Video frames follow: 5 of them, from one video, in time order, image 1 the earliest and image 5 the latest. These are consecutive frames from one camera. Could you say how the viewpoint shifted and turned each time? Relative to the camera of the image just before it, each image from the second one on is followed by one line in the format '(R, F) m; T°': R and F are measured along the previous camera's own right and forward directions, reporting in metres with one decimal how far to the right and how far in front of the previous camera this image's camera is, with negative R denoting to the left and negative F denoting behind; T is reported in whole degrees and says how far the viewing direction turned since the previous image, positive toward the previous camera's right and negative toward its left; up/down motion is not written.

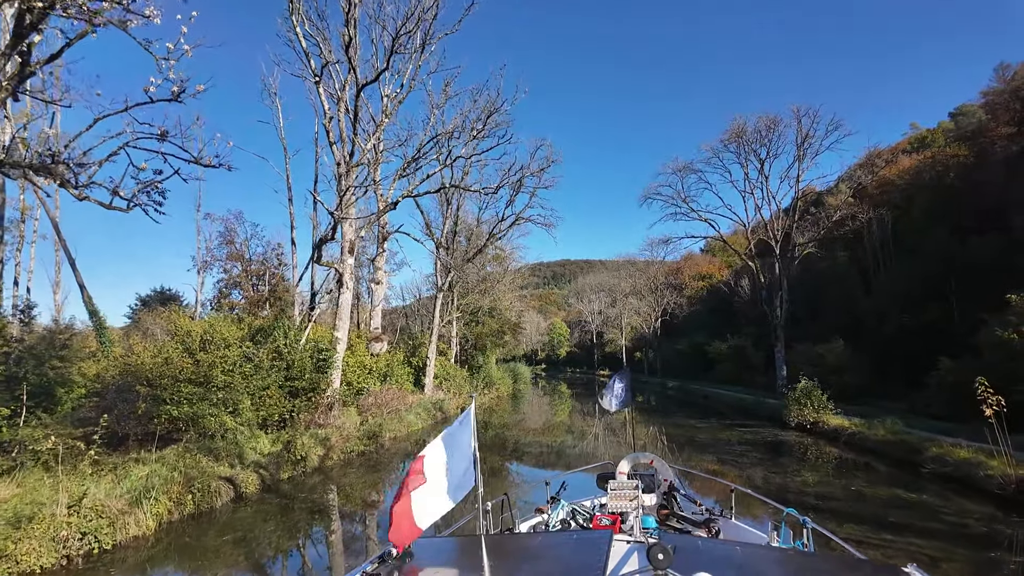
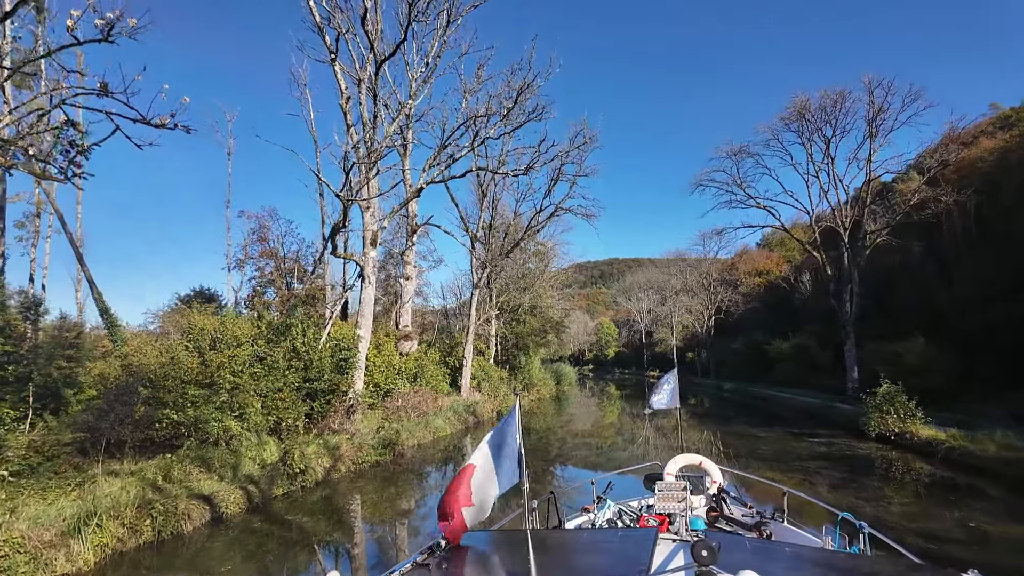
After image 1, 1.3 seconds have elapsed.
(+0.3, +1.5) m; -5°
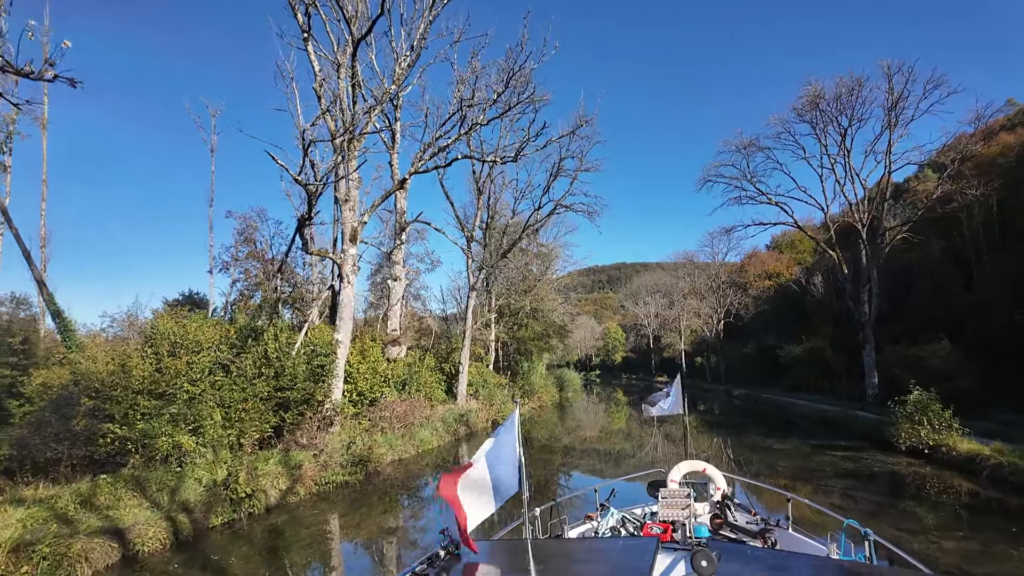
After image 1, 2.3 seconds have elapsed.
(+0.4, +1.3) m; -1°
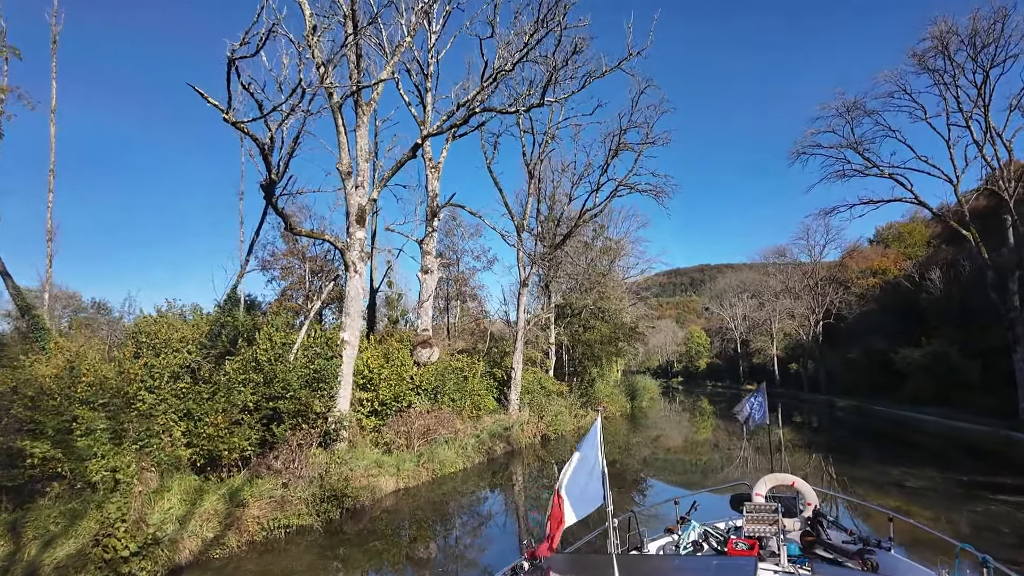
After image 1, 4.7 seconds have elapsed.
(+0.8, +2.8) m; -8°
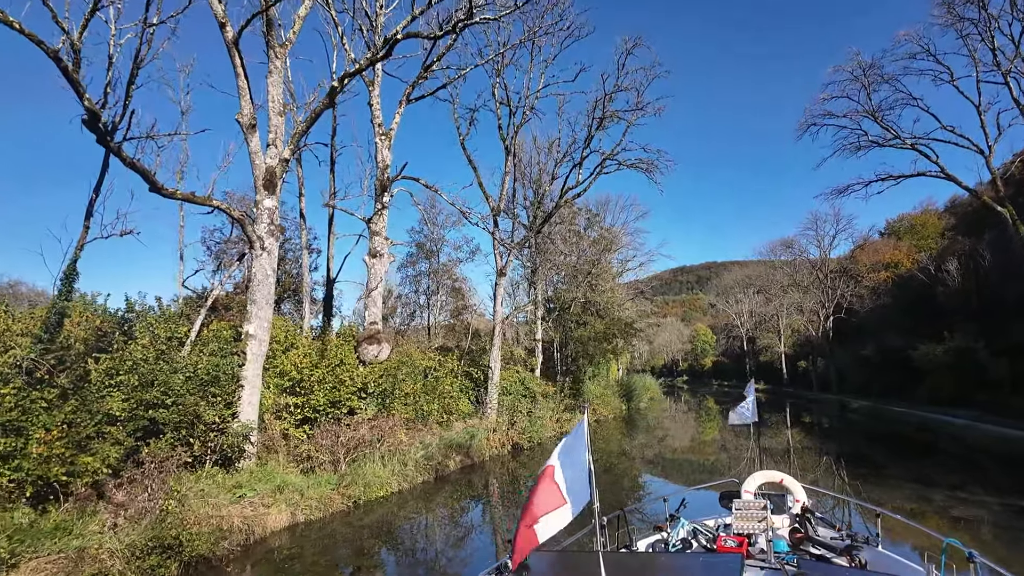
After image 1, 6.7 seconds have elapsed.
(+1.0, +2.3) m; -1°
